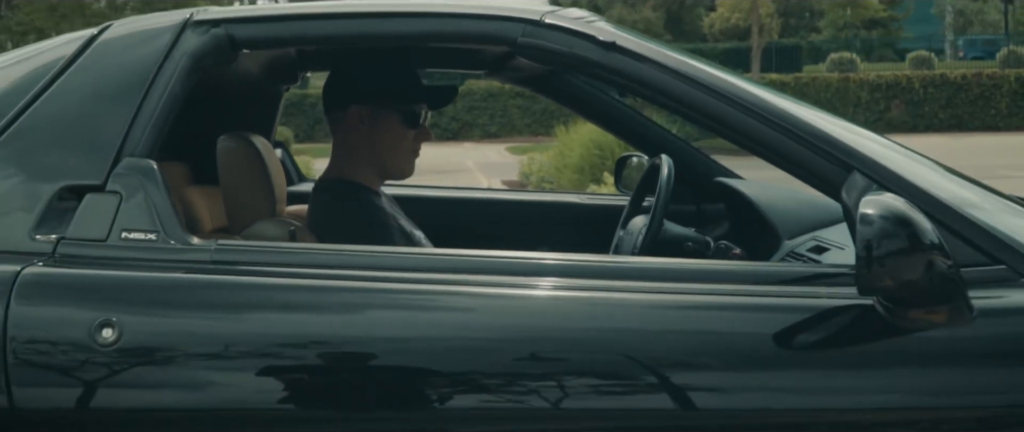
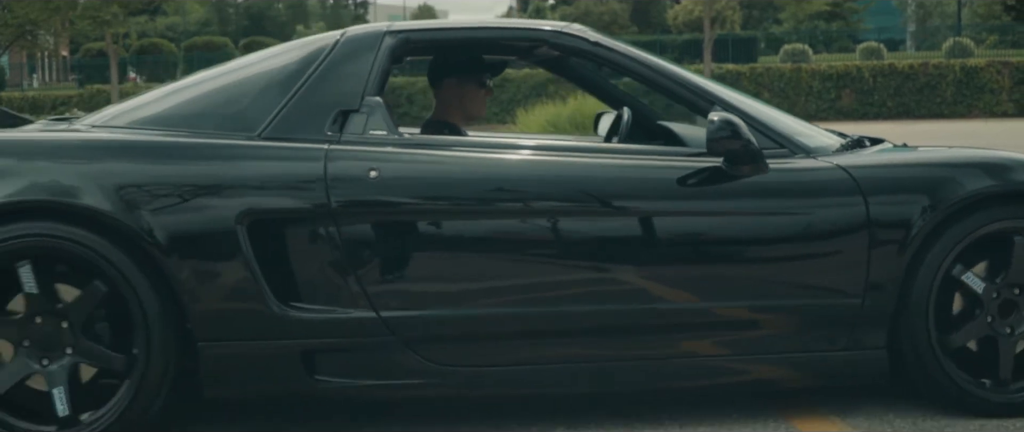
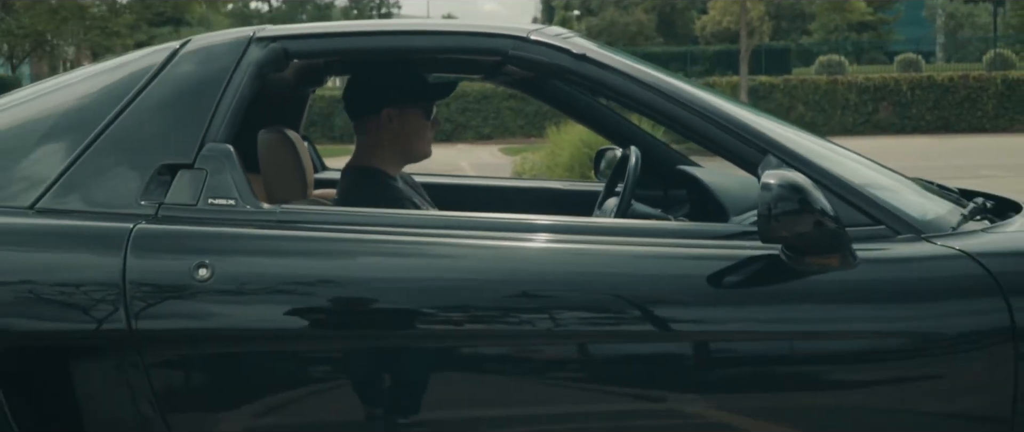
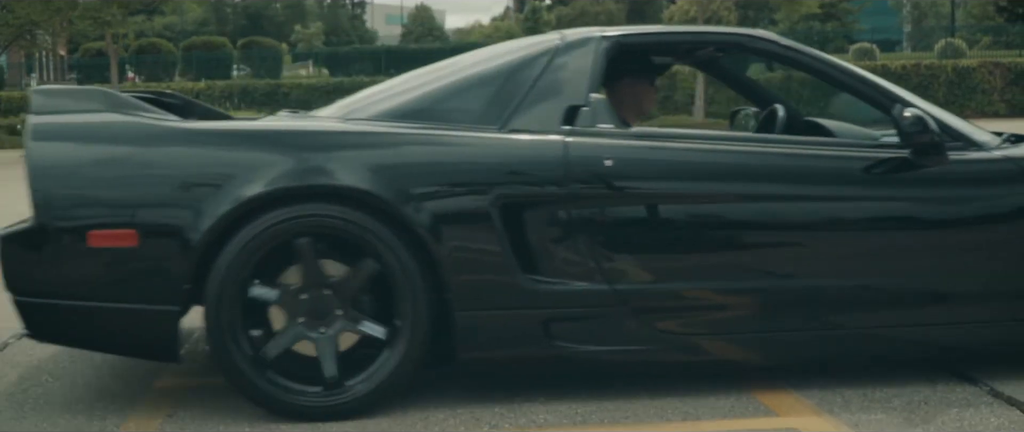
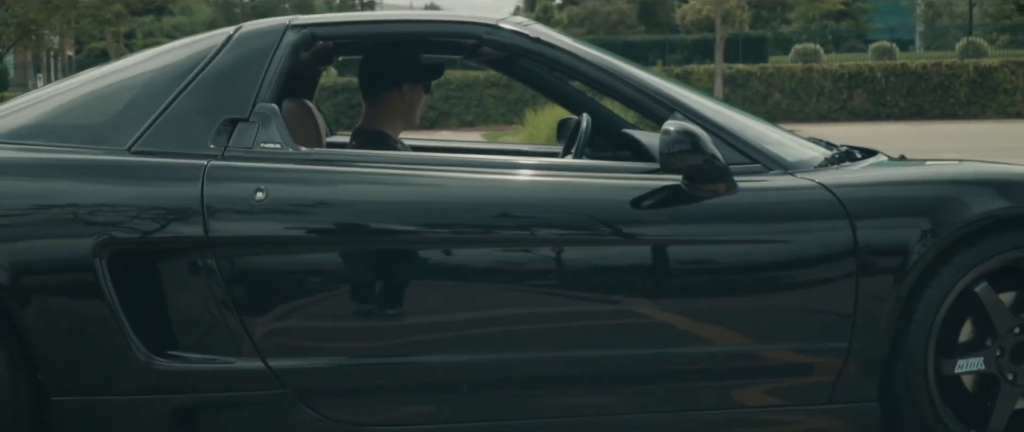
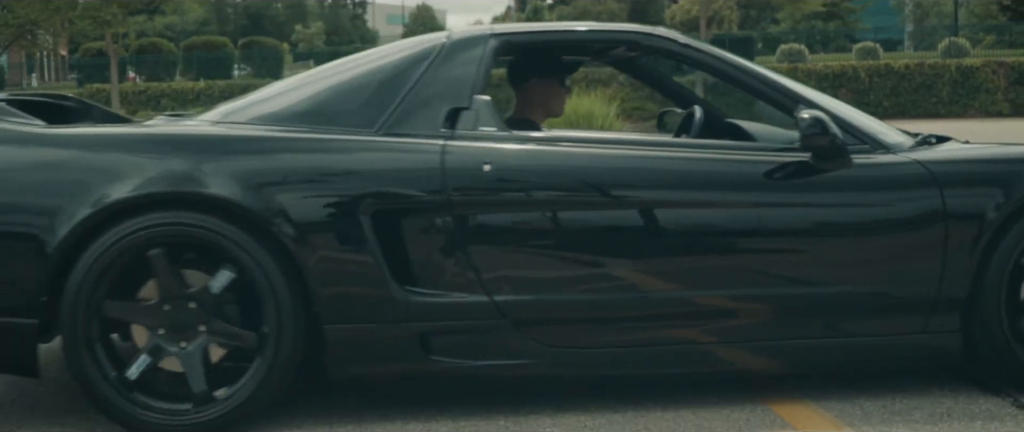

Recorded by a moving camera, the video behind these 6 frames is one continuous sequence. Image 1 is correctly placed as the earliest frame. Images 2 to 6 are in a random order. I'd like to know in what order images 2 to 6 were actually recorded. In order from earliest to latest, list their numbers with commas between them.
3, 5, 2, 6, 4
